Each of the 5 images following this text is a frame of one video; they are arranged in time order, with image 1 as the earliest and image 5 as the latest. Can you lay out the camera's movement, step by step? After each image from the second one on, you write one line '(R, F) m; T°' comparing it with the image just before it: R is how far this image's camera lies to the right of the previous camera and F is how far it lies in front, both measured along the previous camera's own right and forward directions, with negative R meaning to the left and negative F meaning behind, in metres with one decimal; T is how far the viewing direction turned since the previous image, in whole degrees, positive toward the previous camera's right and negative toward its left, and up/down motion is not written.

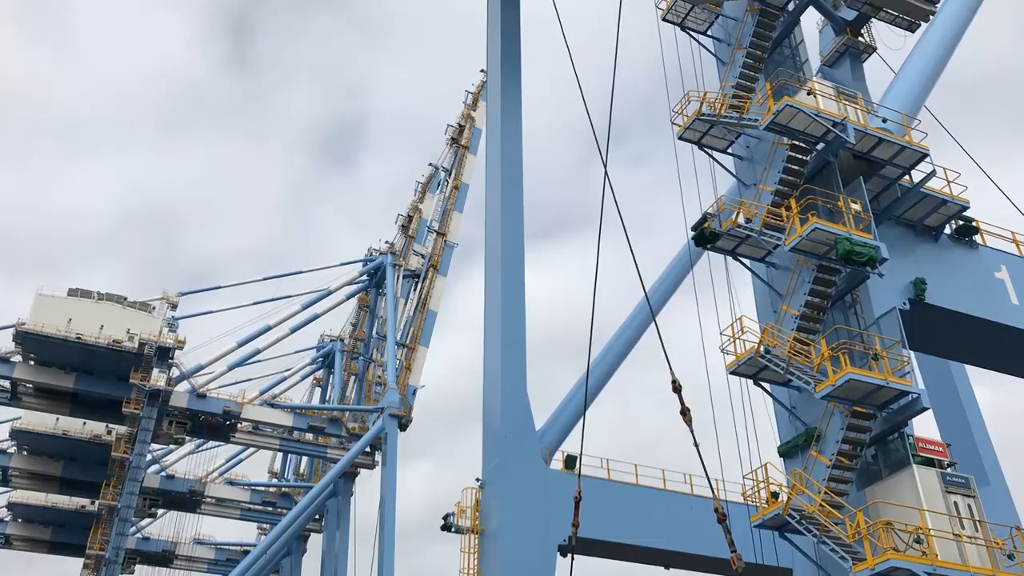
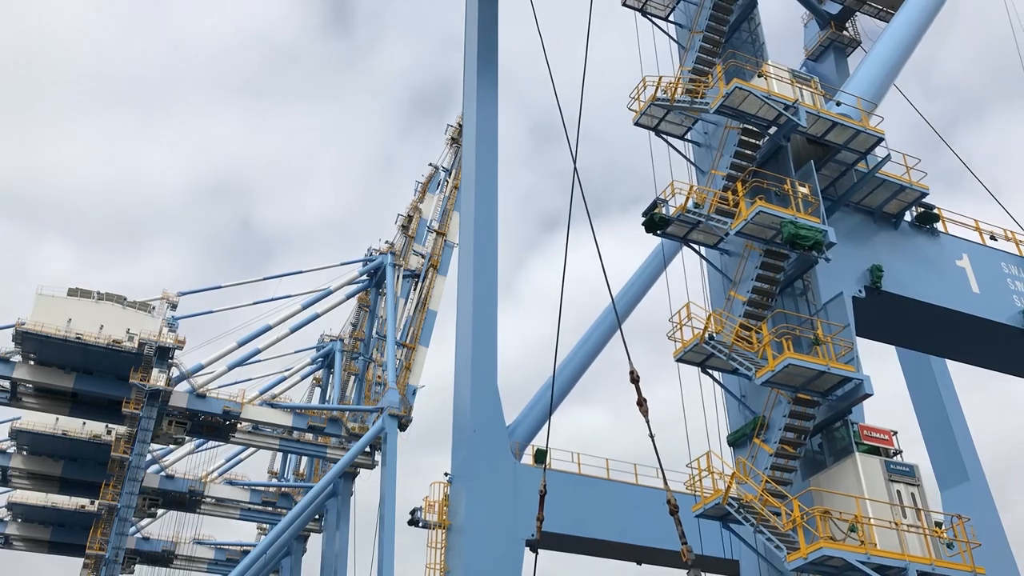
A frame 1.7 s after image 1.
(+0.9, +0.3) m; 0°
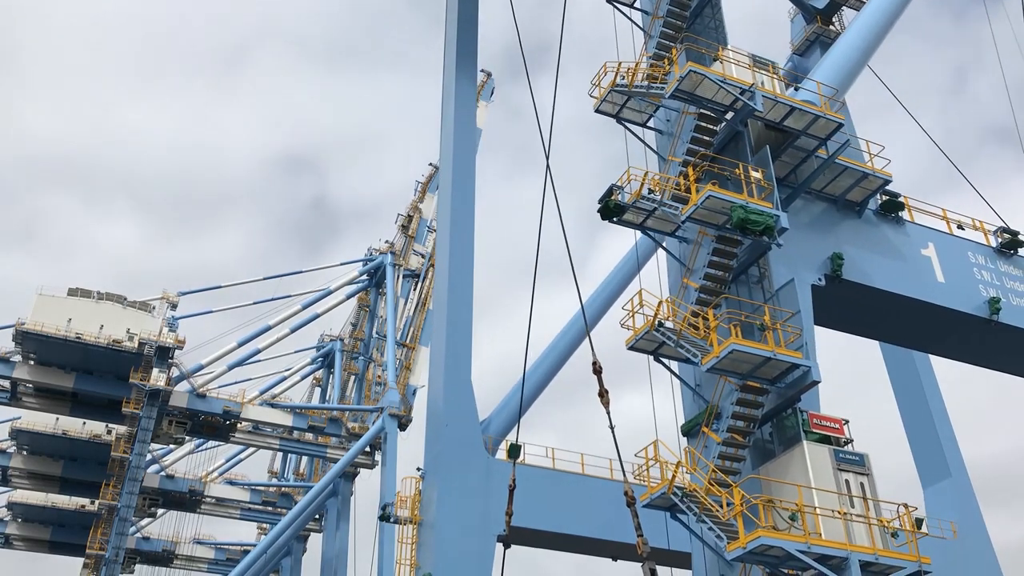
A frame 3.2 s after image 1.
(+0.8, +0.3) m; 0°
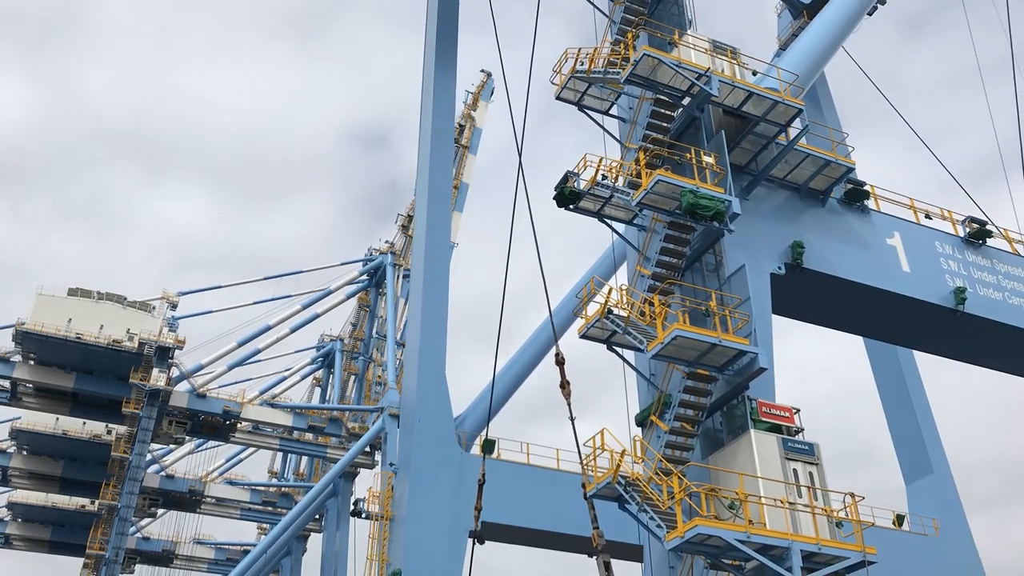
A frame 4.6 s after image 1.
(+0.7, +0.3) m; 0°
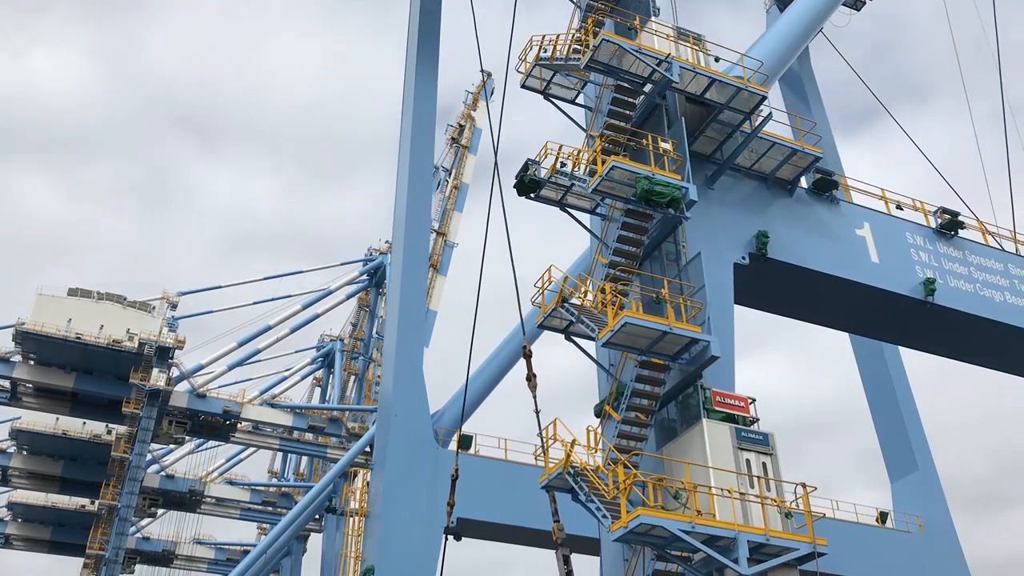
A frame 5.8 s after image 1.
(+0.6, +0.2) m; 0°
